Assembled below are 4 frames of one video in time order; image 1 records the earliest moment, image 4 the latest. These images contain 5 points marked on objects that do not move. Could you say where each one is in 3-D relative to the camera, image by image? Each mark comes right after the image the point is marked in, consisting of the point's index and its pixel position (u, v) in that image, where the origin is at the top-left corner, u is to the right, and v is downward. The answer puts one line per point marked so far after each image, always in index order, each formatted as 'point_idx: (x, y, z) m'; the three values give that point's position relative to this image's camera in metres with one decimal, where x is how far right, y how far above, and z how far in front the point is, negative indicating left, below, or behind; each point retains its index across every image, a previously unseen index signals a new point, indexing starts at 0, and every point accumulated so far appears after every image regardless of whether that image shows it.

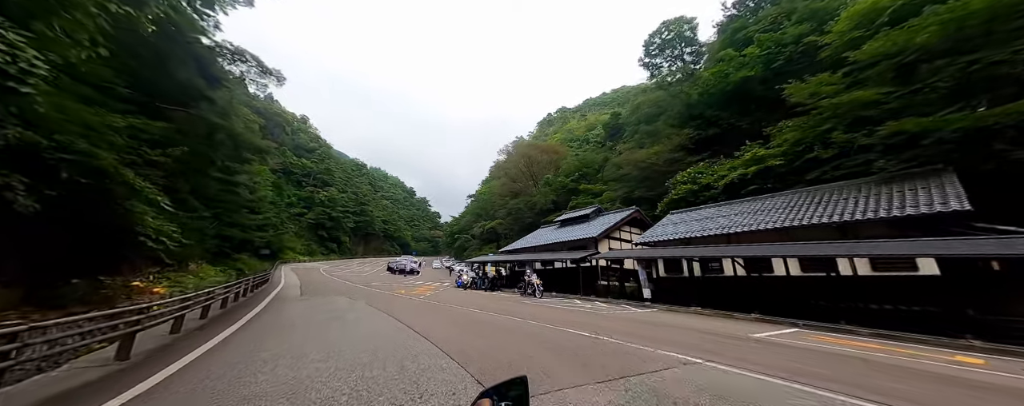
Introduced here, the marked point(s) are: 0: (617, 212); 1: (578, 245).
0: (+7.1, -0.6, +19.7) m
1: (+4.2, -2.7, +18.7) m
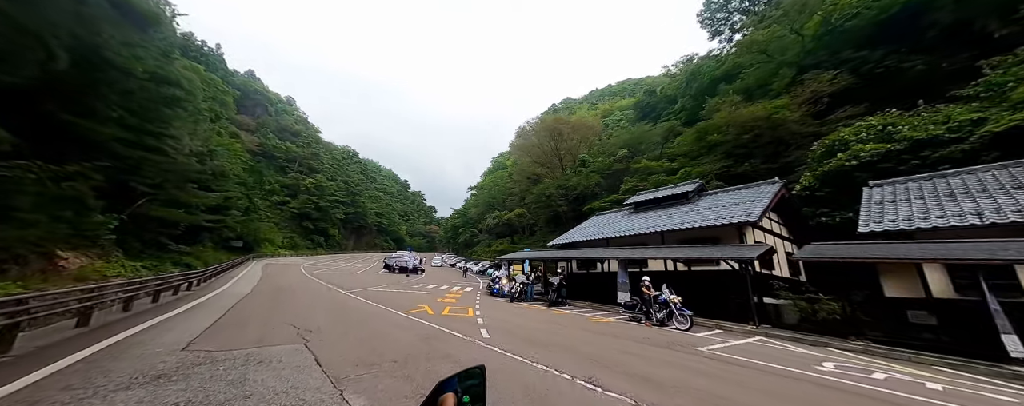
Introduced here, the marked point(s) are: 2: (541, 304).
0: (+10.2, +0.7, +13.1) m
1: (+7.3, -1.4, +12.1) m
2: (+1.3, -4.5, +12.9) m
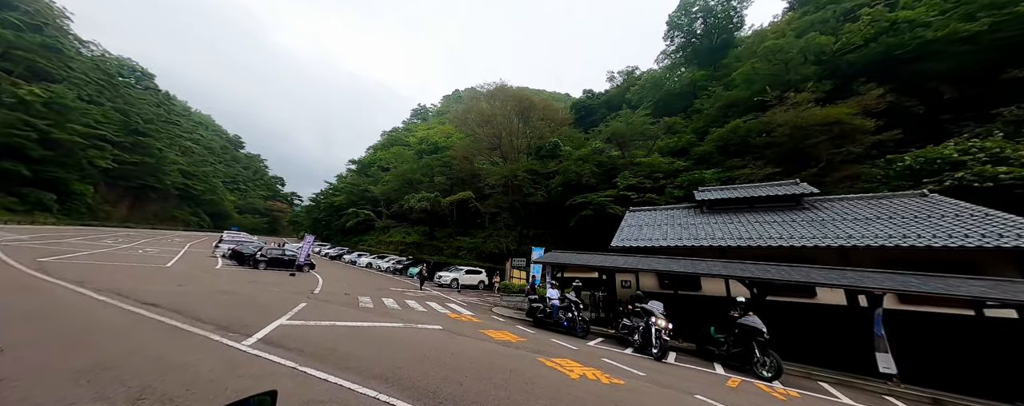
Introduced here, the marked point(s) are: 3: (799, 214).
0: (+13.5, +0.1, +11.2) m
1: (+11.0, -1.6, +9.1) m
2: (+4.8, -3.8, +7.3) m
3: (+11.1, -0.4, +11.6) m
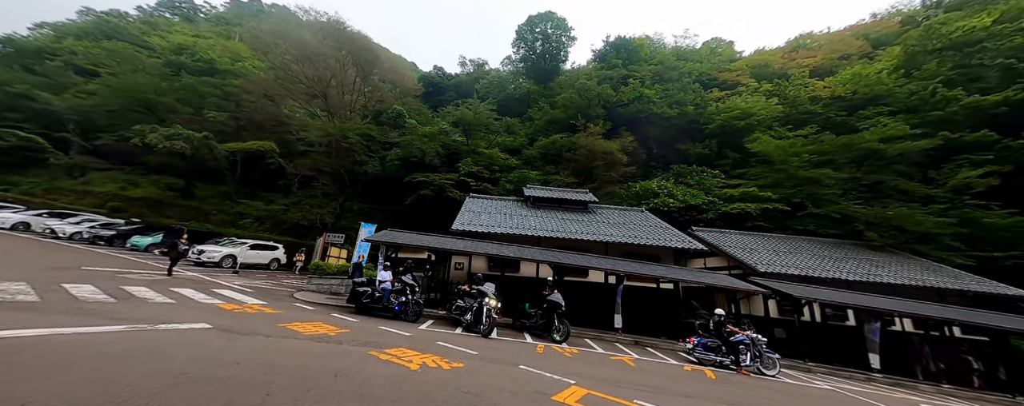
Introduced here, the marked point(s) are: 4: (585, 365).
0: (+6.0, -0.4, +16.5) m
1: (+4.8, -2.1, +13.4) m
2: (+0.3, -3.7, +8.7) m
3: (+3.7, -0.6, +15.6) m
4: (+1.7, -3.4, +6.7) m
